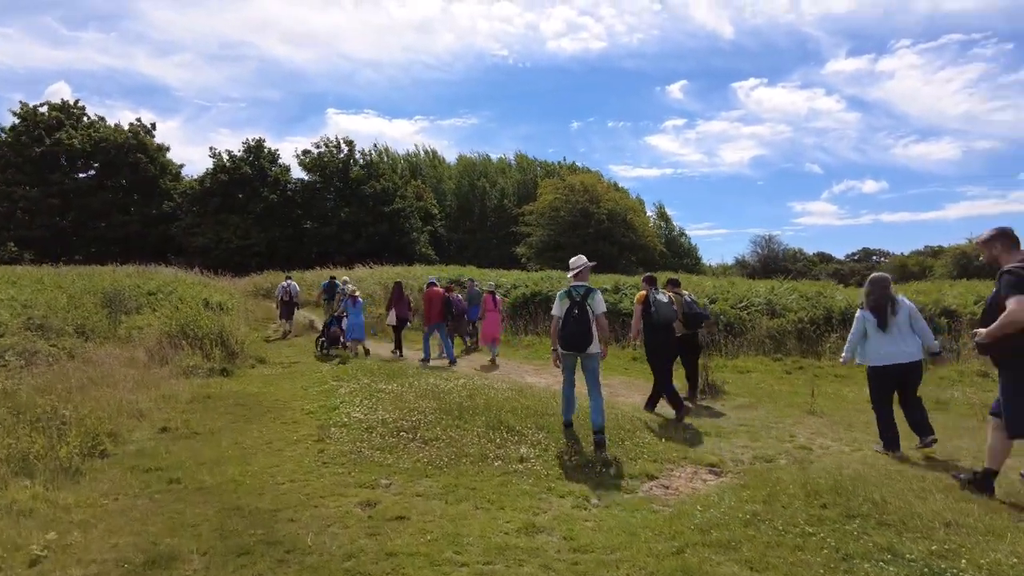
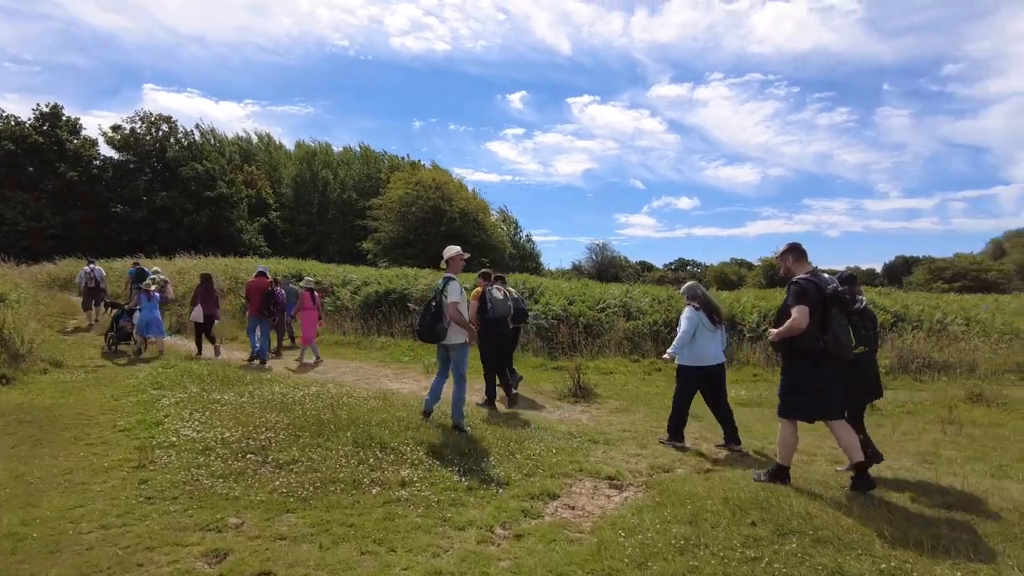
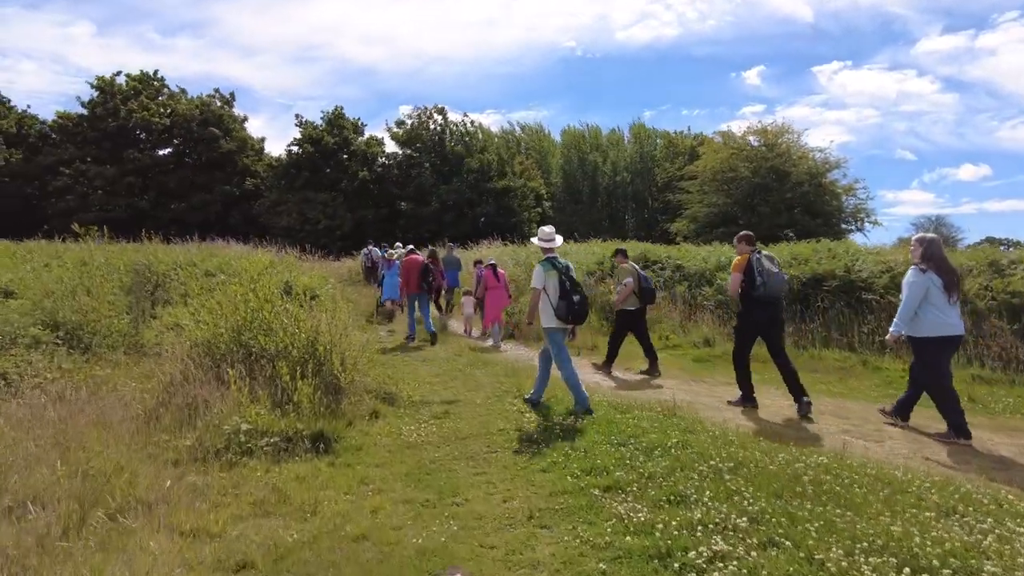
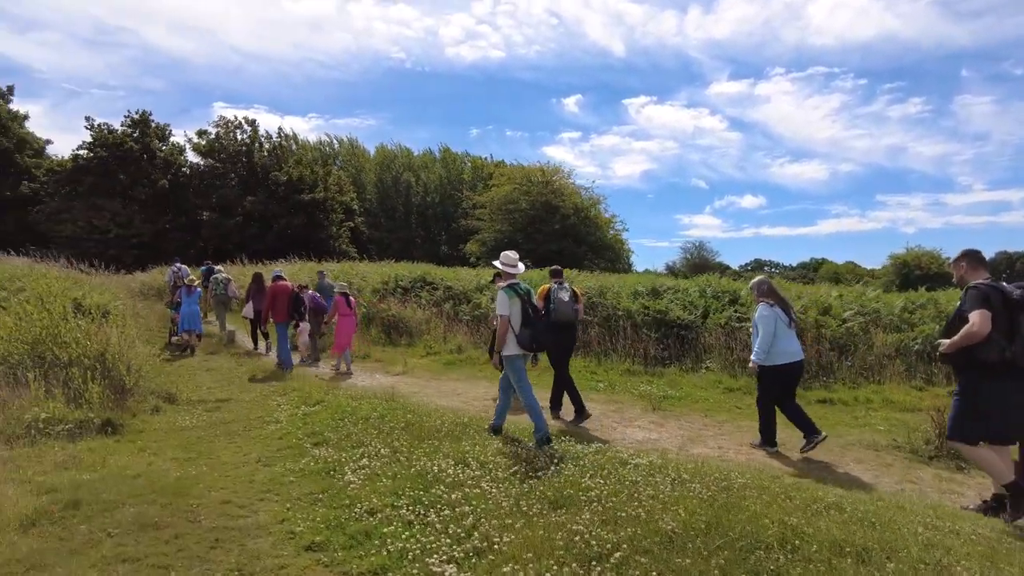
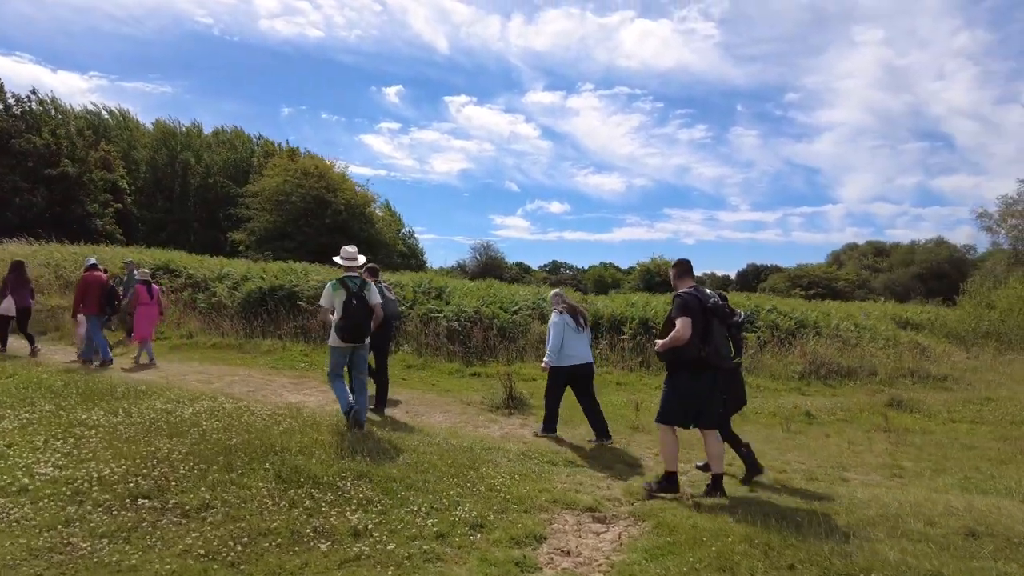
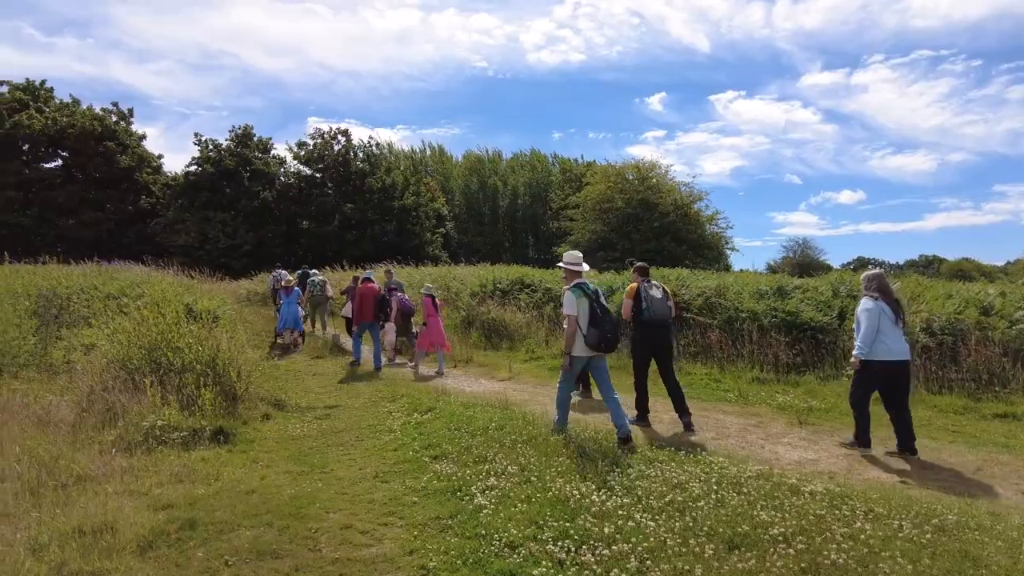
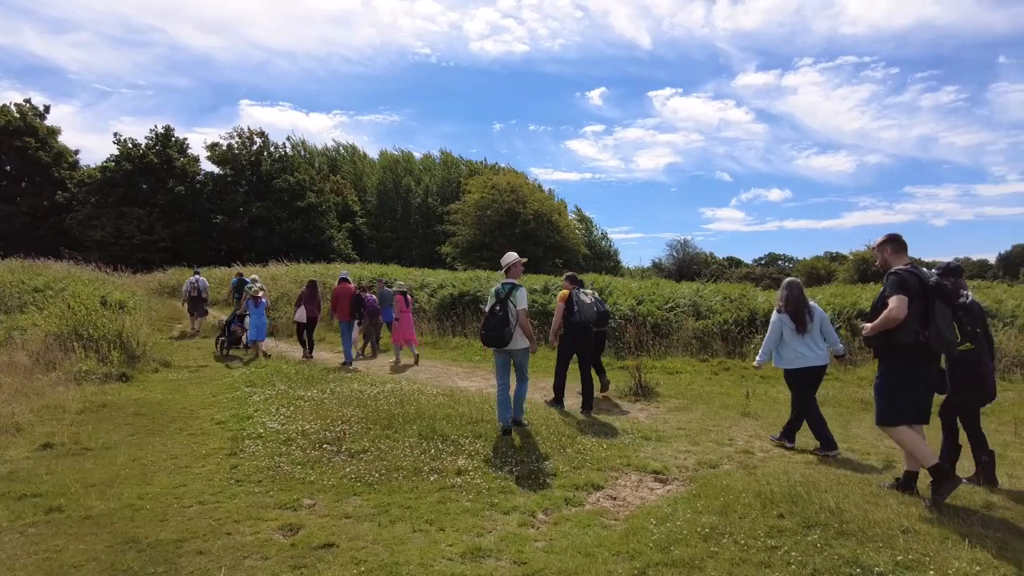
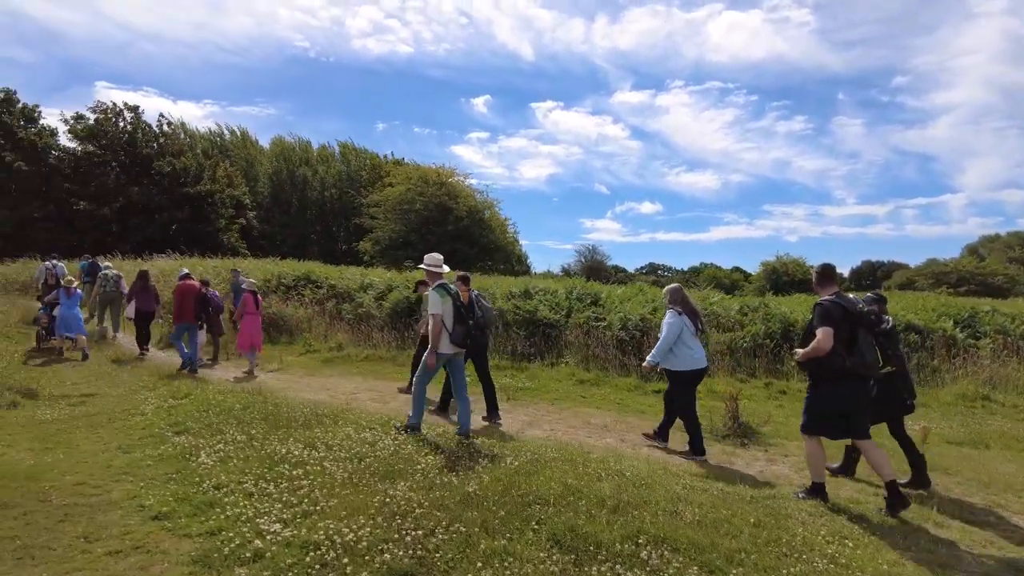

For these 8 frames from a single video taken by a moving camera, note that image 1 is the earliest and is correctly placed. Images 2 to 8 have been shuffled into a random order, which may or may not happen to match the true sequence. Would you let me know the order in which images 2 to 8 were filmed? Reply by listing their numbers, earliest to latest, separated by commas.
7, 2, 5, 8, 4, 6, 3
